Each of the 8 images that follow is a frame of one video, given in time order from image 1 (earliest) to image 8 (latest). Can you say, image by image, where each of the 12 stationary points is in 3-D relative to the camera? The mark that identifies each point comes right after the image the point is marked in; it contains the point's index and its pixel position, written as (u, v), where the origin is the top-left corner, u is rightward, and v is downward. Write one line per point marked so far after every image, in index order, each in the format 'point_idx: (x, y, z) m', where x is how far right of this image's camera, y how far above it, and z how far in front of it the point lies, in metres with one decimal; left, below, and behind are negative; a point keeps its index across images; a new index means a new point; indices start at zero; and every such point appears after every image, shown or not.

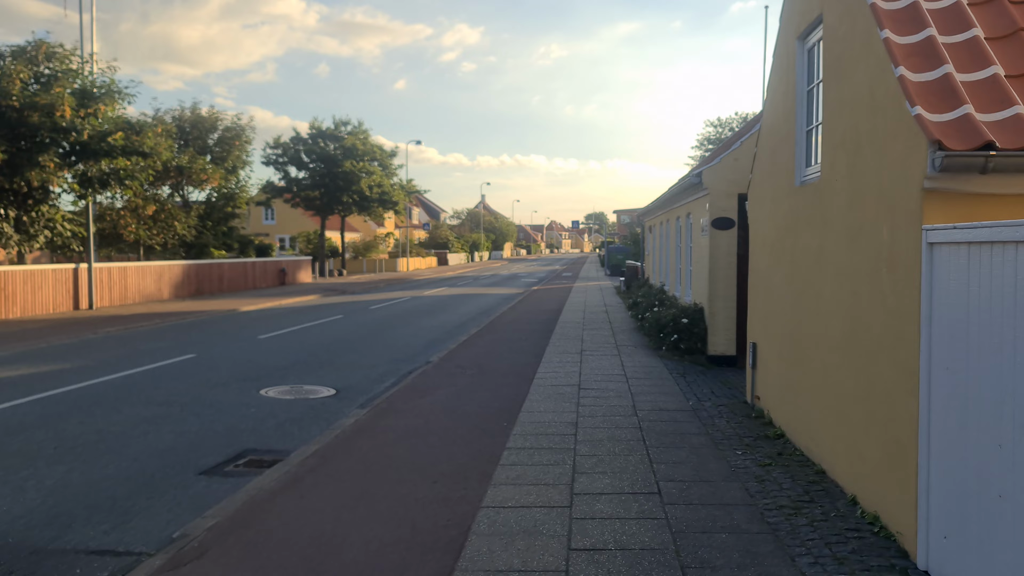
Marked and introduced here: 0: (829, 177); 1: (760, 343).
0: (+1.8, +0.6, +5.1) m
1: (+2.0, -0.5, +7.1) m
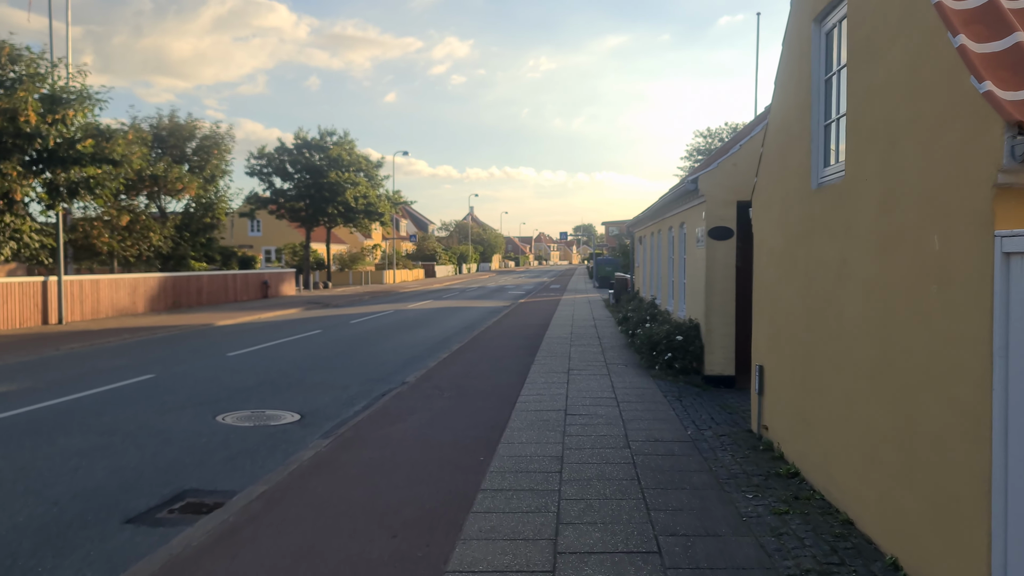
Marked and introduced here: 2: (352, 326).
0: (+1.7, +0.5, +4.4) m
1: (+1.8, -0.6, +6.4) m
2: (-3.5, -0.8, +19.2) m
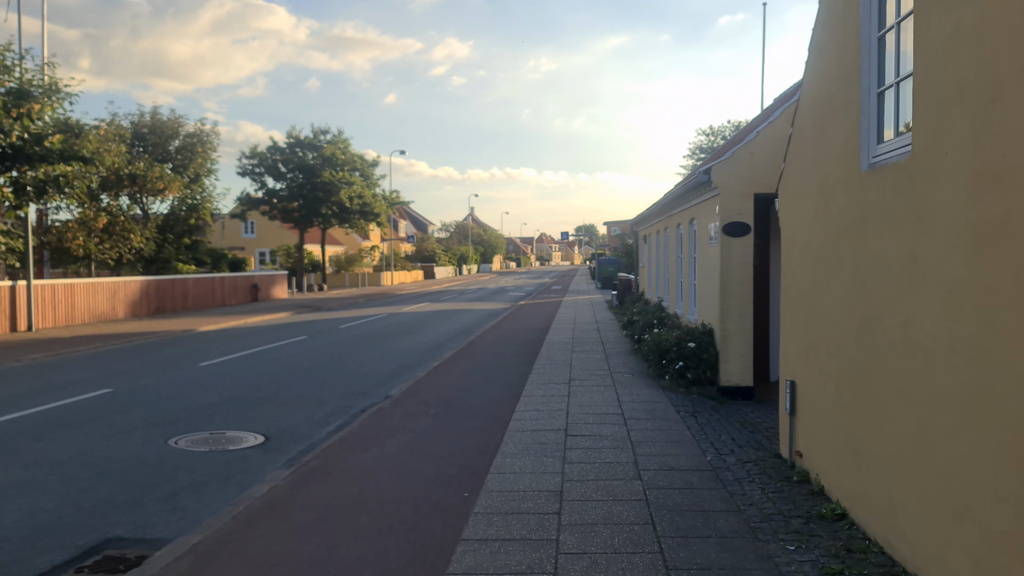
0: (+1.6, +0.5, +3.5) m
1: (+1.8, -0.6, +5.4) m
2: (-3.5, -0.9, +18.3) m
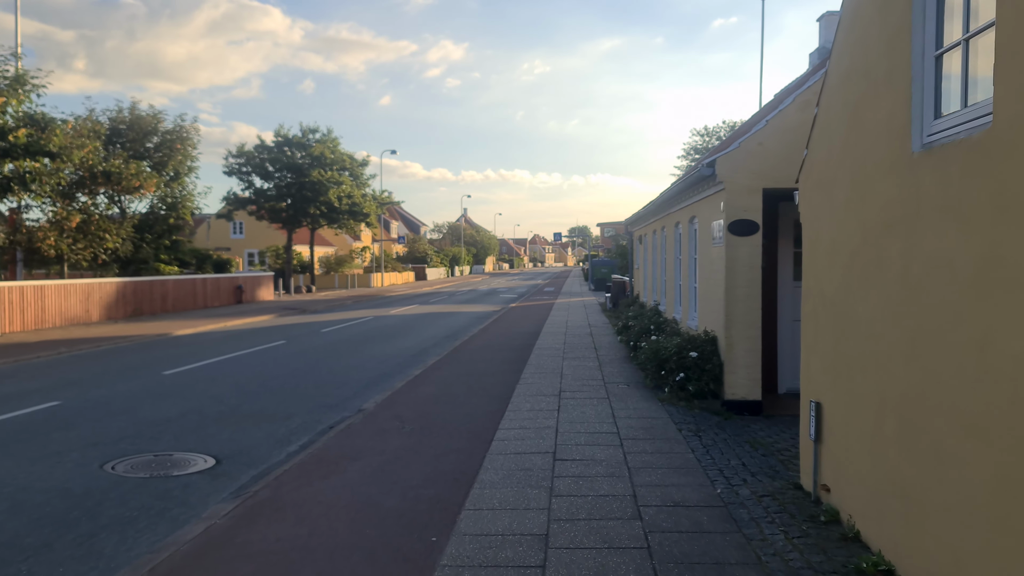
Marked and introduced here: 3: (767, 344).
0: (+1.5, +0.5, +2.7) m
1: (+1.7, -0.6, +4.7) m
2: (-3.7, -0.9, +17.5) m
3: (+2.5, -0.6, +8.8) m
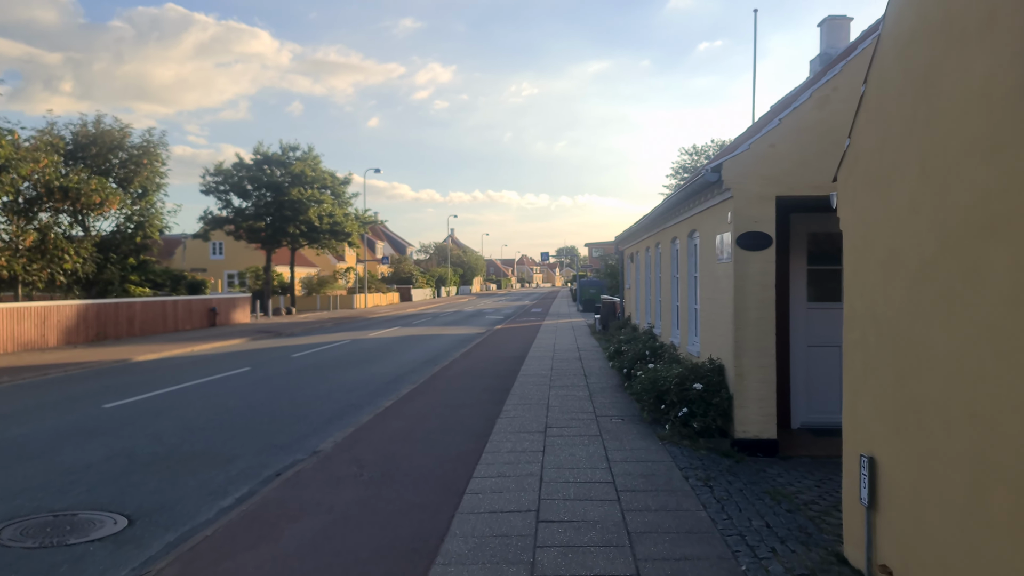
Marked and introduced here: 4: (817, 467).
0: (+1.4, +0.5, +1.7) m
1: (+1.5, -0.7, +3.6) m
2: (-4.0, -1.3, +16.4) m
3: (+2.4, -0.7, +7.8) m
4: (+2.3, -1.3, +6.6) m
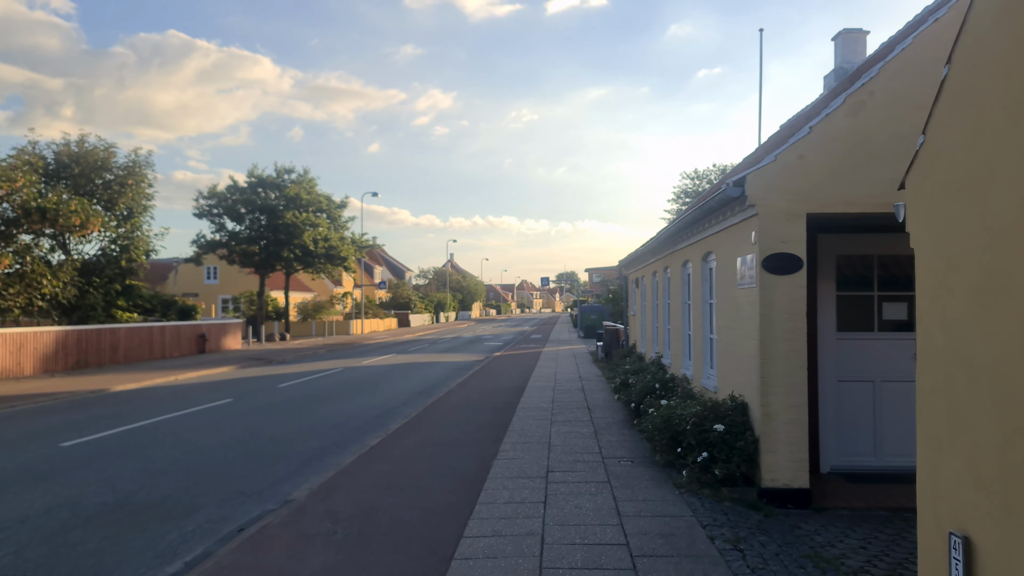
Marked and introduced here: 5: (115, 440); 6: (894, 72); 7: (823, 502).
0: (+1.4, +0.4, +0.9) m
1: (+1.5, -0.8, +2.8) m
2: (-4.1, -1.8, +15.5) m
3: (+2.3, -1.0, +7.0) m
4: (+2.3, -1.5, +5.7) m
5: (-4.2, -1.6, +9.3) m
6: (+2.7, +1.5, +6.1) m
7: (+2.2, -1.5, +6.2) m
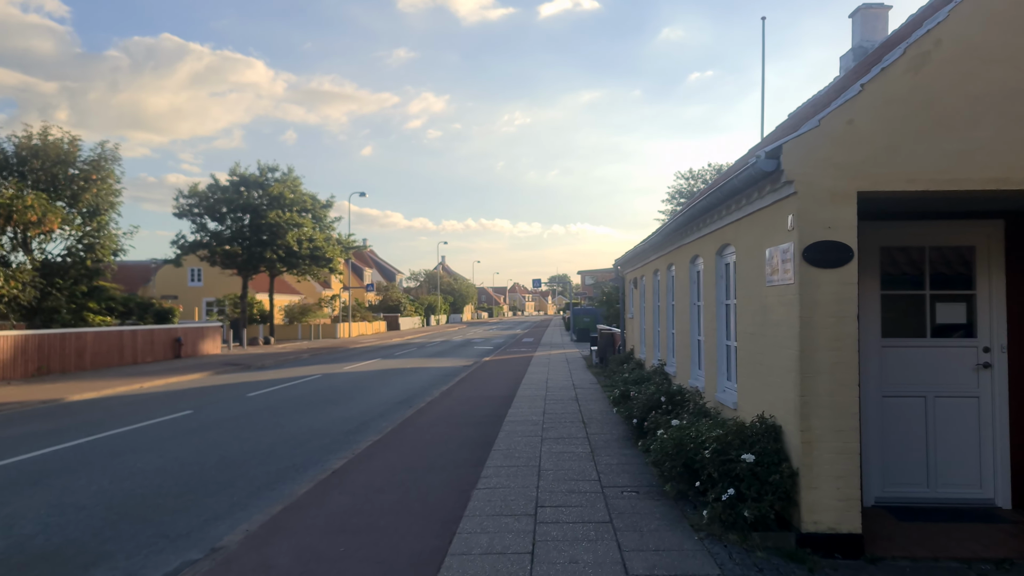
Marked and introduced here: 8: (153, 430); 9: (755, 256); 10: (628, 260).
0: (+1.3, +0.4, -0.3) m
1: (+1.4, -0.8, +1.6) m
2: (-4.3, -1.8, +14.3) m
3: (+2.2, -1.0, +5.8) m
4: (+2.1, -1.5, +4.6) m
5: (-4.3, -1.6, +8.0) m
6: (+2.5, +1.5, +5.0) m
7: (+2.1, -1.5, +5.0) m
8: (-4.2, -1.7, +10.4) m
9: (+1.6, +0.2, +5.9) m
10: (+1.9, +0.5, +14.4) m
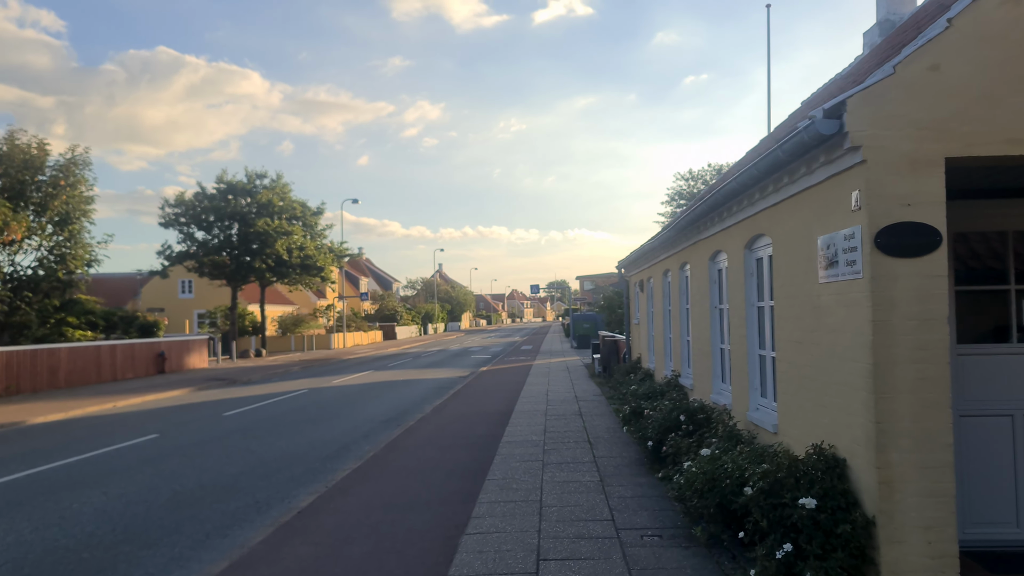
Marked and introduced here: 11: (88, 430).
0: (+1.3, +0.5, -1.4) m
1: (+1.4, -0.8, +0.5) m
2: (-4.3, -2.0, +13.1) m
3: (+2.2, -0.9, +4.7) m
4: (+2.1, -1.5, +3.4) m
5: (-4.3, -1.7, +6.9) m
6: (+2.5, +1.6, +3.9) m
7: (+2.0, -1.5, +3.8) m
8: (-4.2, -1.8, +9.2) m
9: (+1.6, +0.2, +4.8) m
10: (+1.8, +0.4, +13.3) m
11: (-6.0, -2.0, +12.4) m
